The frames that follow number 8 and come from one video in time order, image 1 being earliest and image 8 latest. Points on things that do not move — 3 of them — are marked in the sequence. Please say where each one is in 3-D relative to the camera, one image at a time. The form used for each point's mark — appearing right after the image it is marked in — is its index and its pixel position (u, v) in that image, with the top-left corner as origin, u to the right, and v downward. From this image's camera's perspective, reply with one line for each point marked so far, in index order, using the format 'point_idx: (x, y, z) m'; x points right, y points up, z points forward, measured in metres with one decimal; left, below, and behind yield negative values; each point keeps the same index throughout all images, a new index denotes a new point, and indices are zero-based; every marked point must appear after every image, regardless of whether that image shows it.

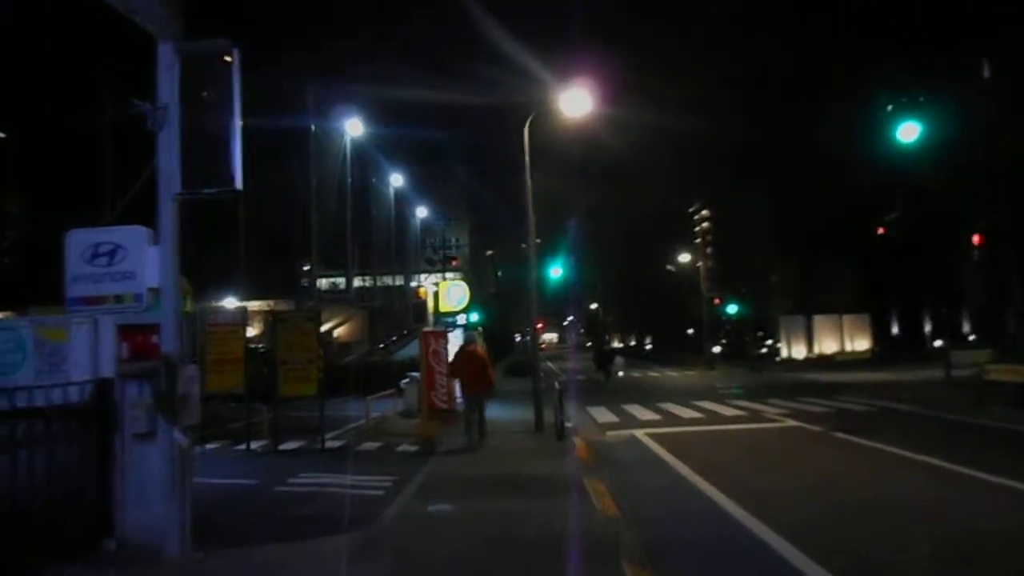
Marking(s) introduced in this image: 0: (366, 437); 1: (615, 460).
0: (-2.8, -2.9, +19.8) m
1: (+1.8, -2.9, +17.5) m
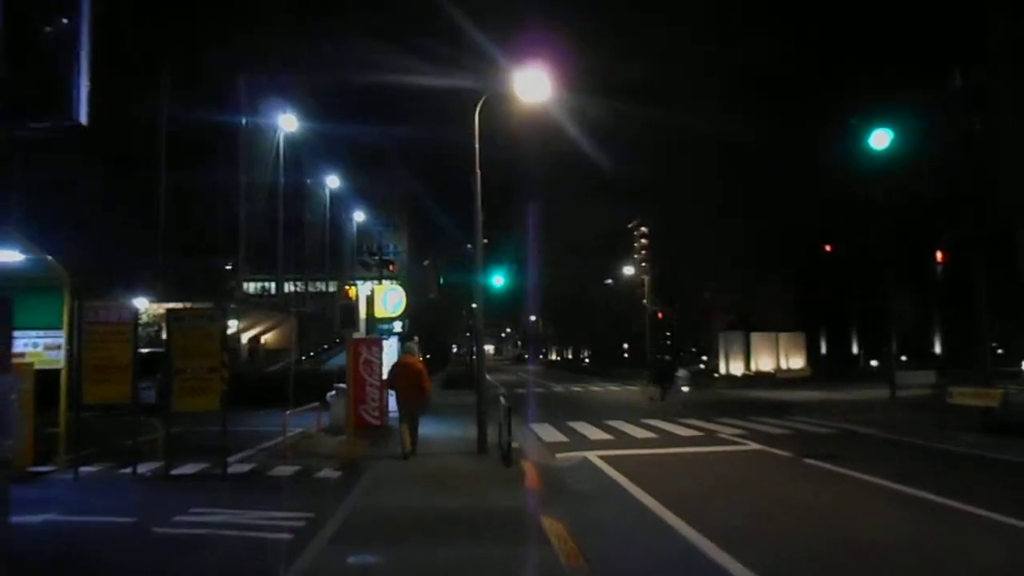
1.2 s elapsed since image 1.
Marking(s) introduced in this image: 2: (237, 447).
0: (-3.9, -2.9, +17.3) m
1: (+0.9, -3.0, +15.2) m
2: (-5.1, -2.9, +18.9) m
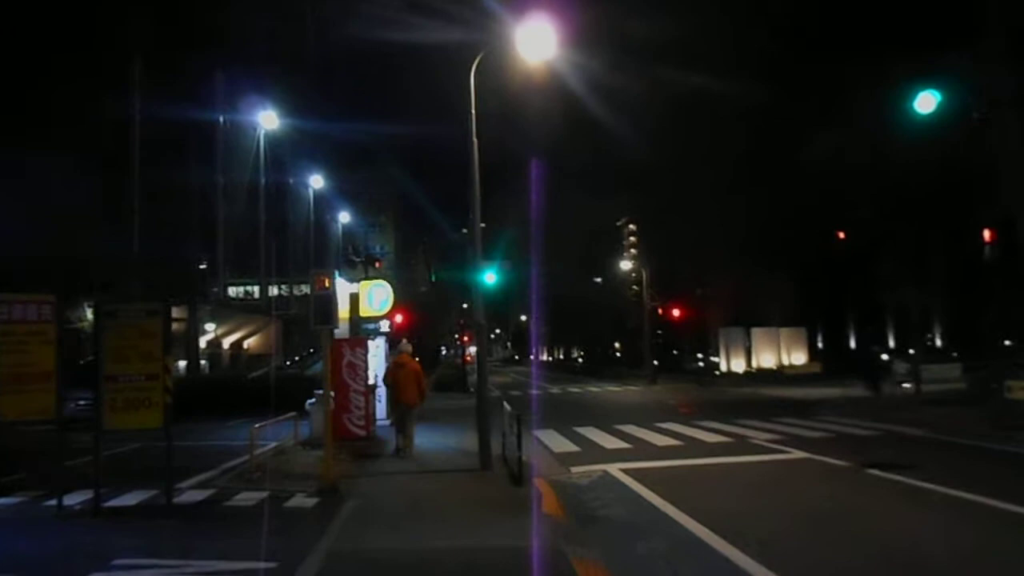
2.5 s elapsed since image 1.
0: (-3.7, -2.7, +14.5) m
1: (+1.0, -2.8, +12.5) m
2: (-5.0, -2.8, +16.1) m
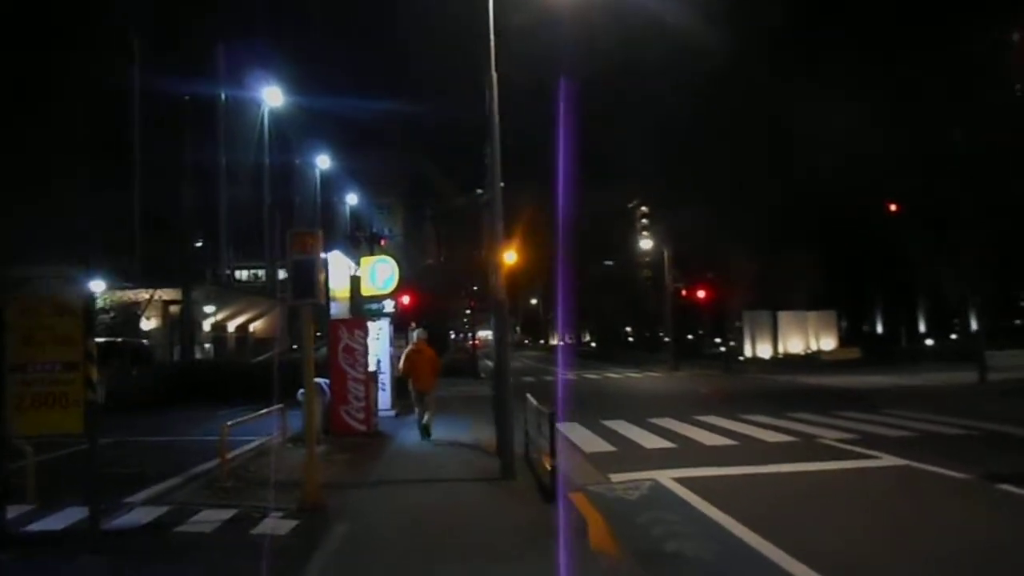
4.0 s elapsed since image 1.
0: (-3.4, -2.3, +11.7) m
1: (+1.4, -2.4, +9.6) m
2: (-4.6, -2.4, +13.3) m
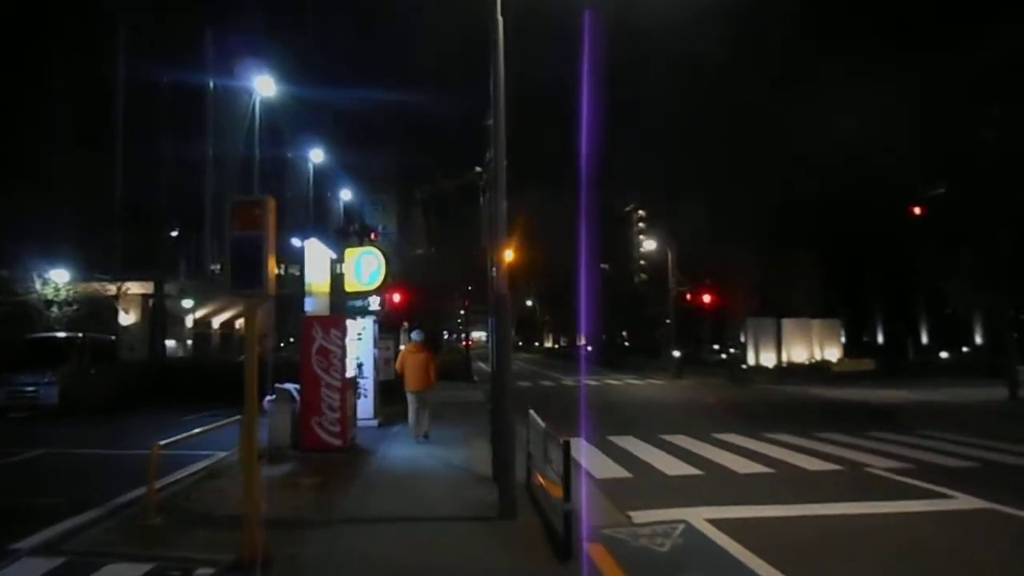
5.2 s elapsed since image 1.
0: (-3.4, -2.2, +9.2) m
1: (+1.4, -2.4, +7.2) m
2: (-4.7, -2.3, +10.8) m
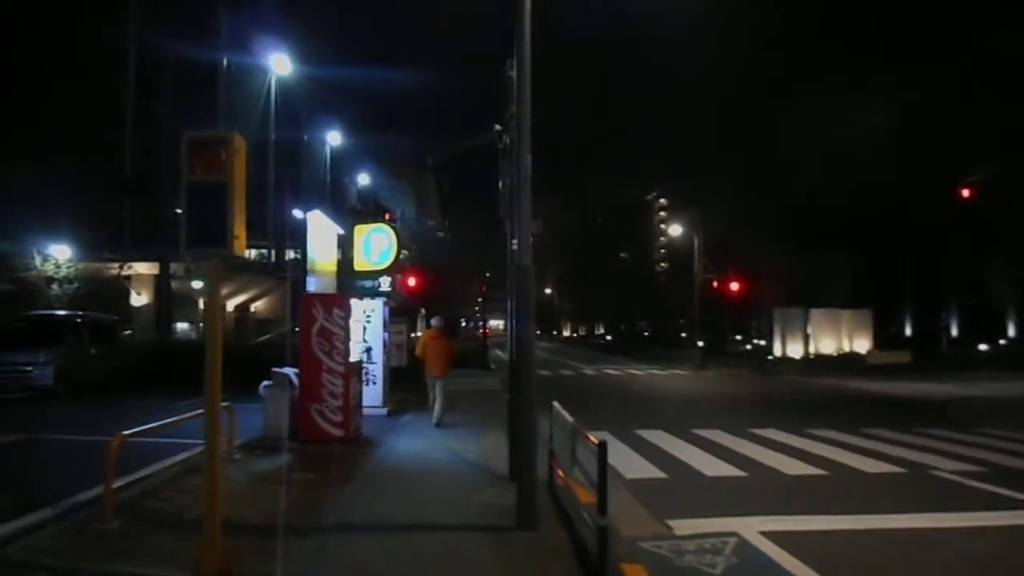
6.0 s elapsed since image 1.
0: (-3.2, -1.9, +7.6) m
1: (+1.5, -2.2, +5.5) m
2: (-4.5, -1.9, +9.2) m
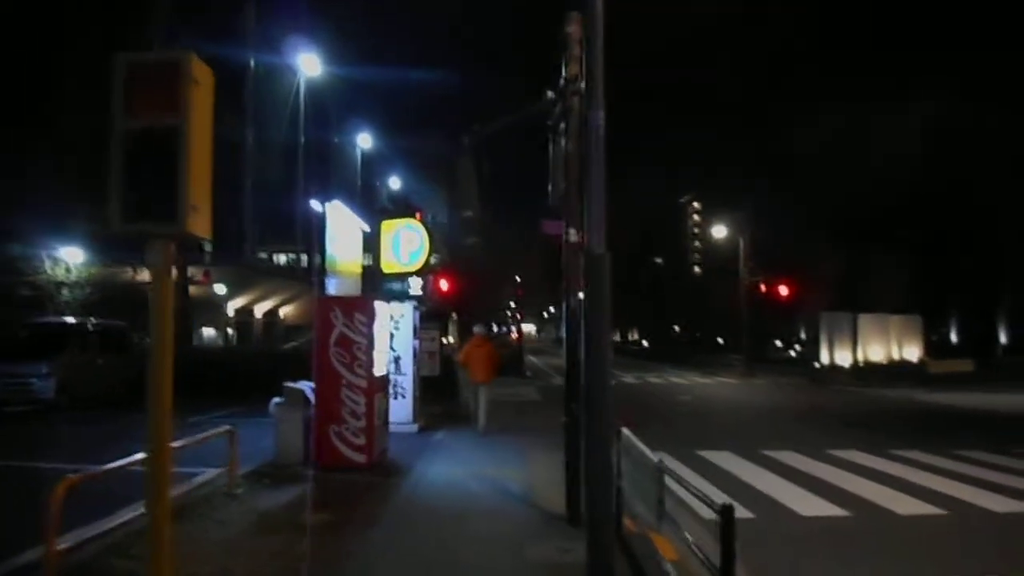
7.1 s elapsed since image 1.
0: (-2.8, -1.9, +5.5) m
1: (+1.9, -2.2, +3.3) m
2: (-4.0, -1.9, +7.2) m
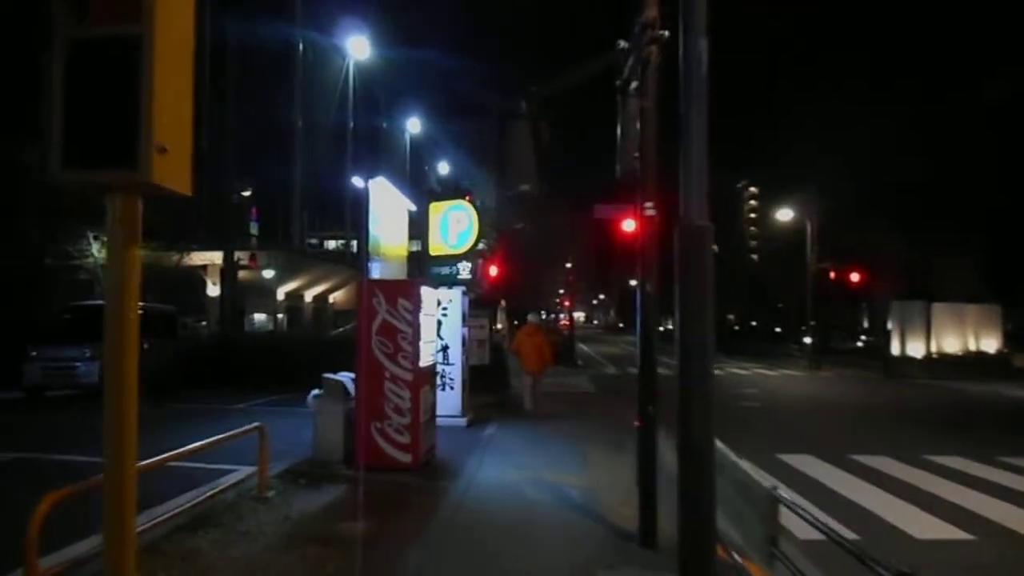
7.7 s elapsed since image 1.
0: (-2.5, -1.8, +4.3) m
1: (+2.1, -2.1, +1.9) m
2: (-3.6, -1.8, +6.0) m
